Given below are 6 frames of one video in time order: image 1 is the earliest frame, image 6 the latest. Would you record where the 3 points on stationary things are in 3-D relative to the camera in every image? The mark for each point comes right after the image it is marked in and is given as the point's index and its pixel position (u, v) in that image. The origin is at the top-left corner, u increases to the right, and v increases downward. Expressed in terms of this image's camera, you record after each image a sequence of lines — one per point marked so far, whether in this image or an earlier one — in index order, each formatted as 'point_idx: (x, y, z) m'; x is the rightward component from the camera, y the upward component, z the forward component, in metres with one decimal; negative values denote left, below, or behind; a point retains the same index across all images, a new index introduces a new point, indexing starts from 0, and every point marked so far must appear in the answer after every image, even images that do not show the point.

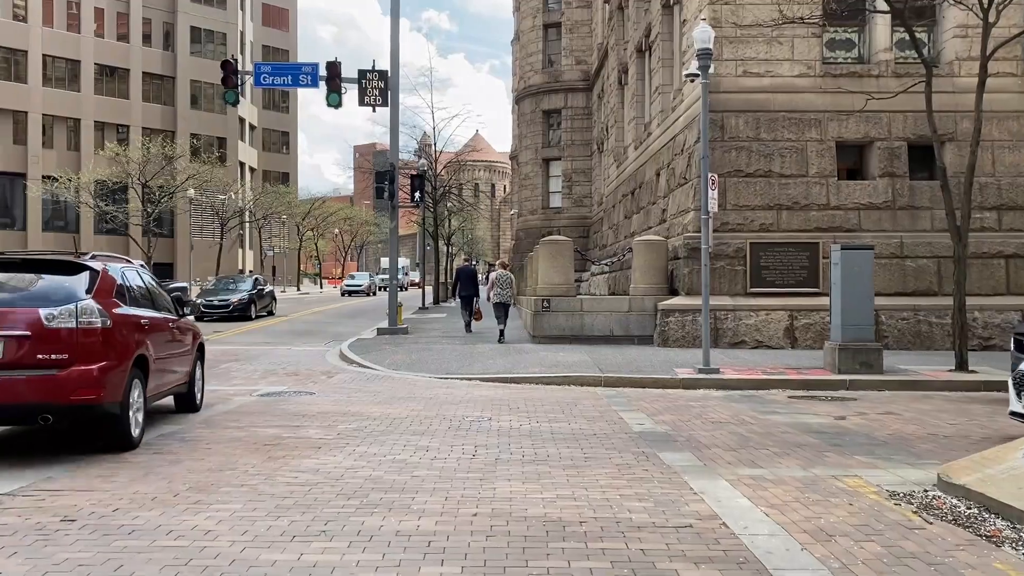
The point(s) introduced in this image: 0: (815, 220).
0: (+5.5, +1.2, +15.5) m
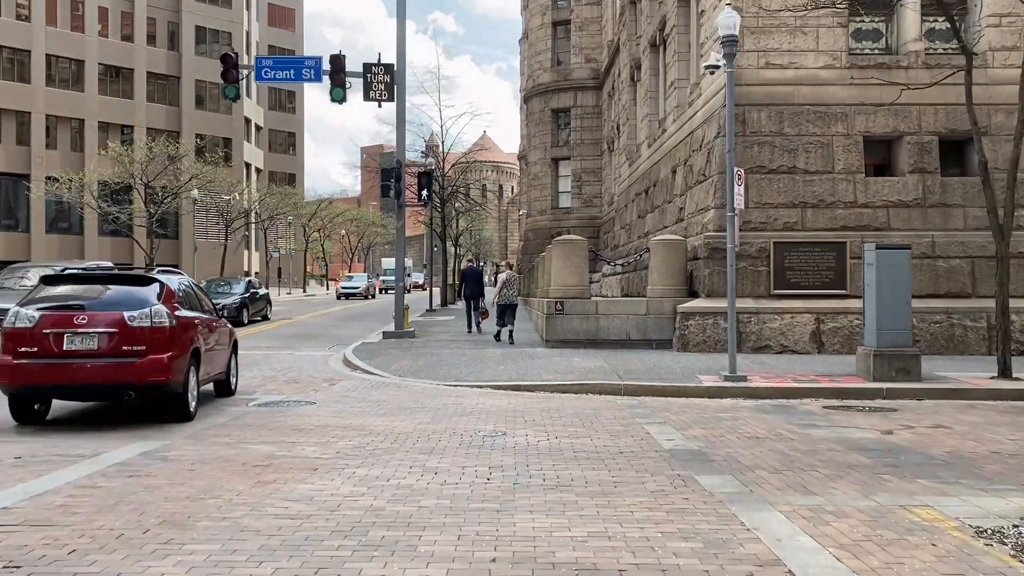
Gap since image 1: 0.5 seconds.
0: (+5.7, +1.2, +14.8) m
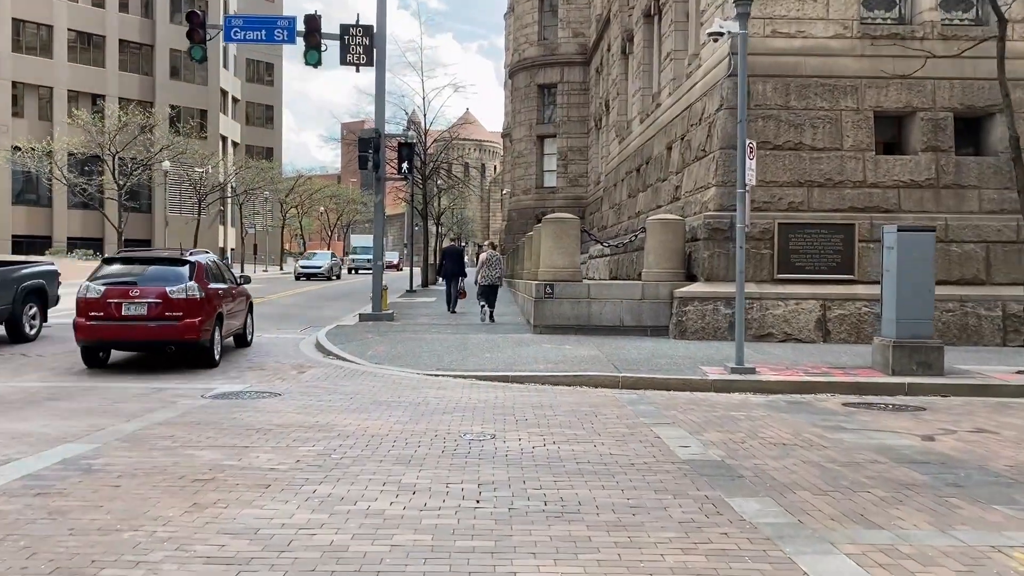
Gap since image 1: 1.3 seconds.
0: (+5.5, +1.5, +13.9) m
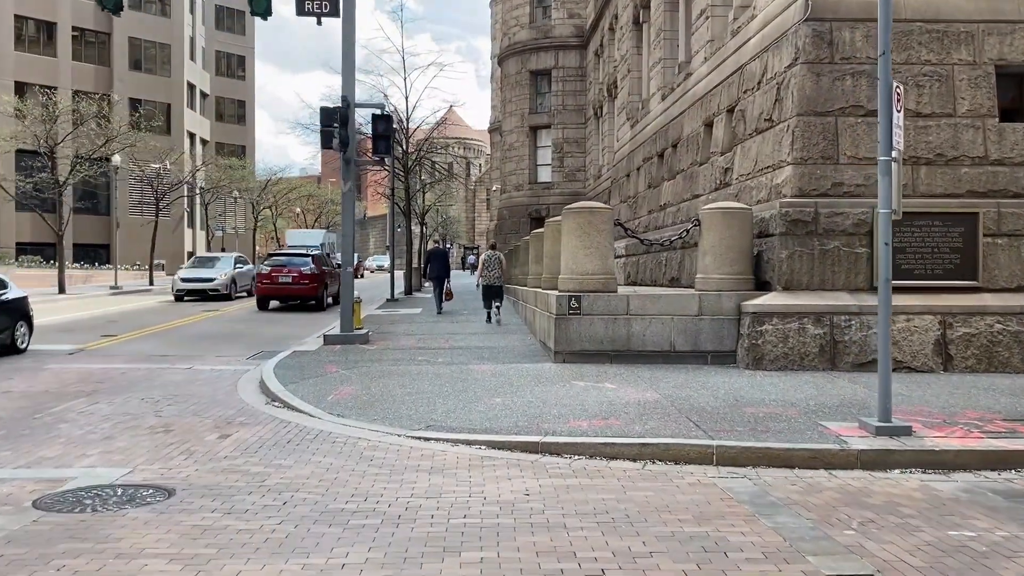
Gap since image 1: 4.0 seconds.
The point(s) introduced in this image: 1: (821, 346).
0: (+5.6, +1.3, +10.5) m
1: (+3.5, -0.7, +9.8) m
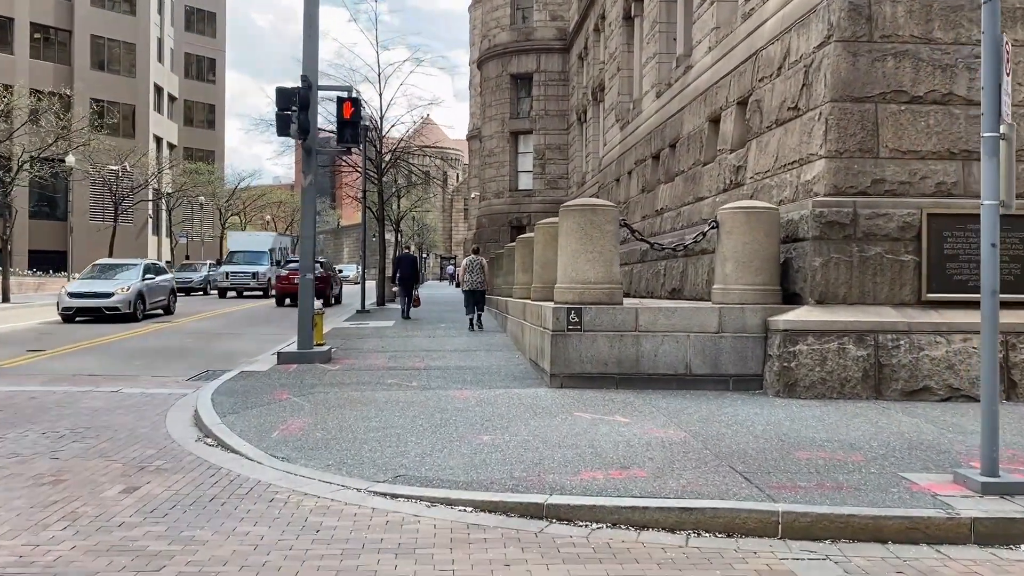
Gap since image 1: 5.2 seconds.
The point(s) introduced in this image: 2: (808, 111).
0: (+5.5, +1.2, +9.1) m
1: (+3.4, -0.8, +8.3) m
2: (+3.3, +2.0, +9.6) m
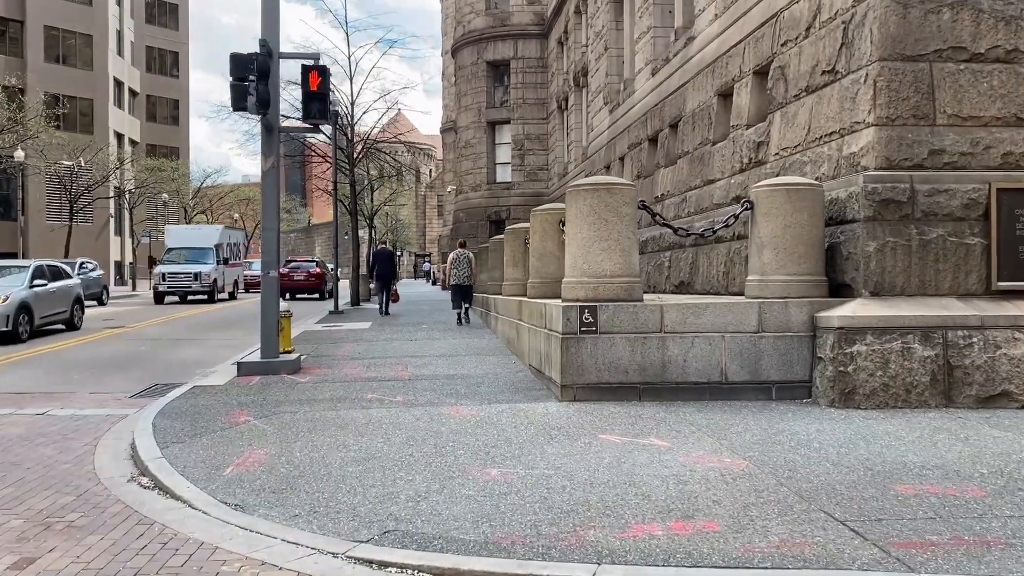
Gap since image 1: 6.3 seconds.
0: (+5.5, +1.3, +7.9) m
1: (+3.5, -0.7, +7.0) m
2: (+3.3, +2.1, +8.3) m
